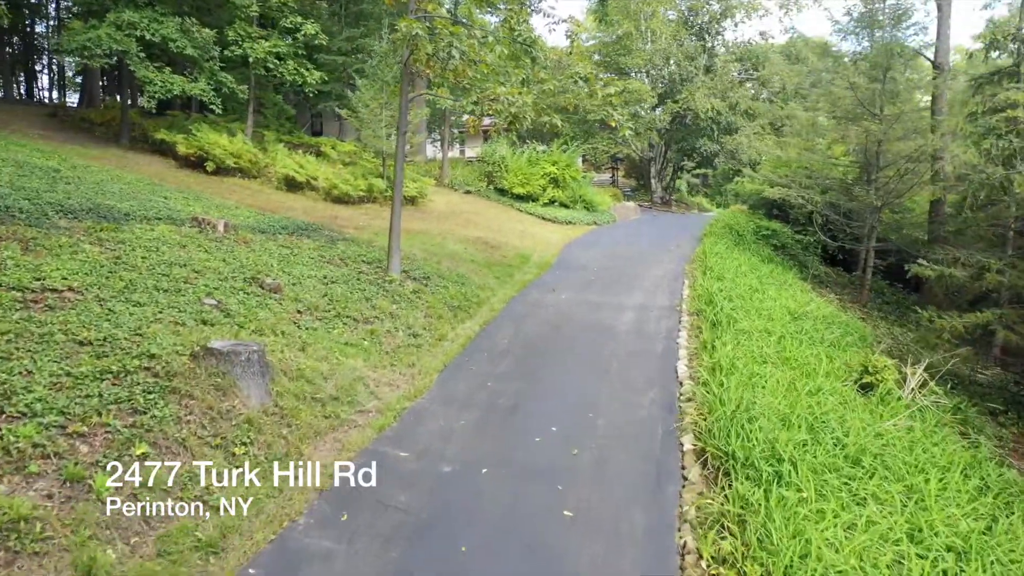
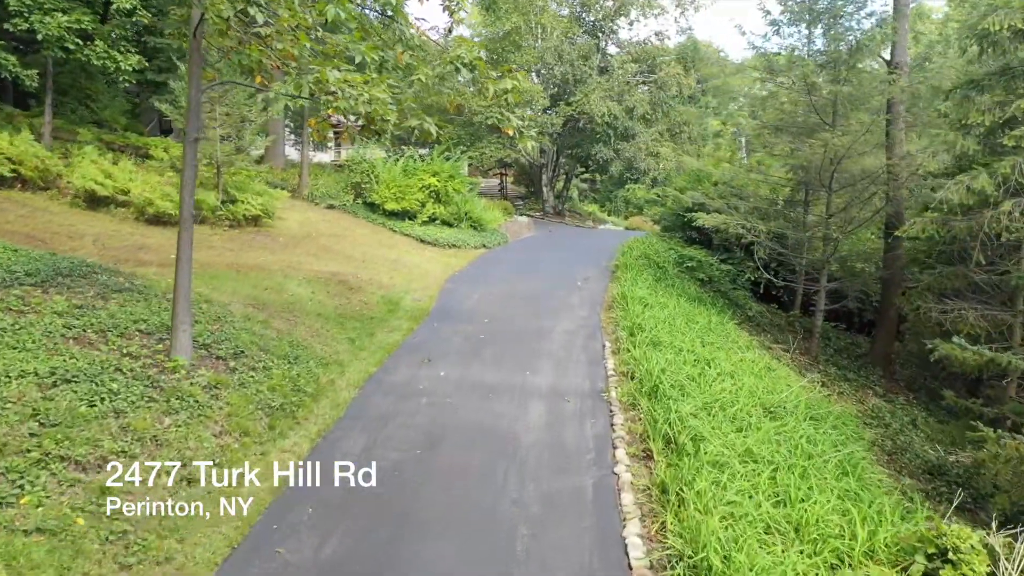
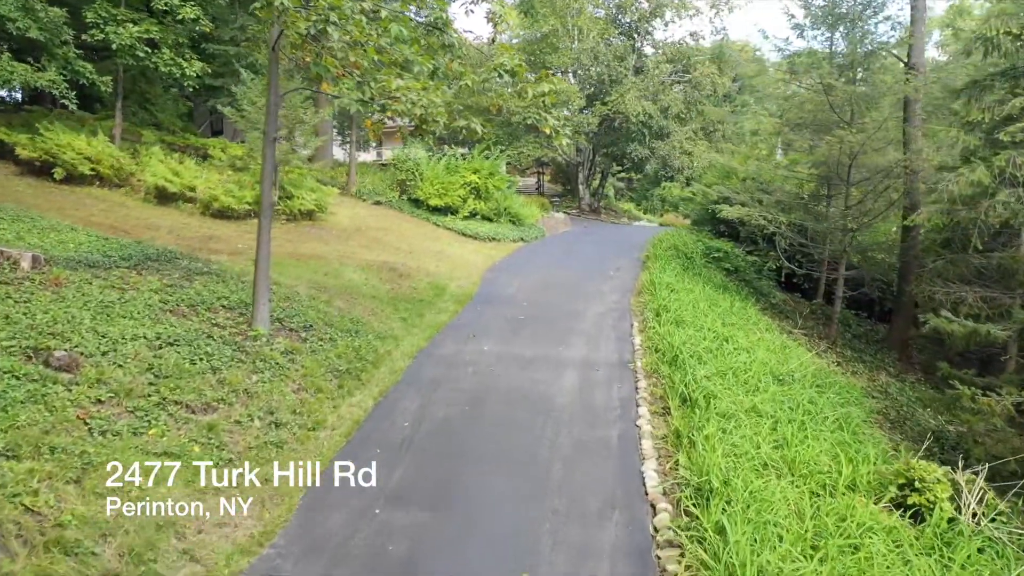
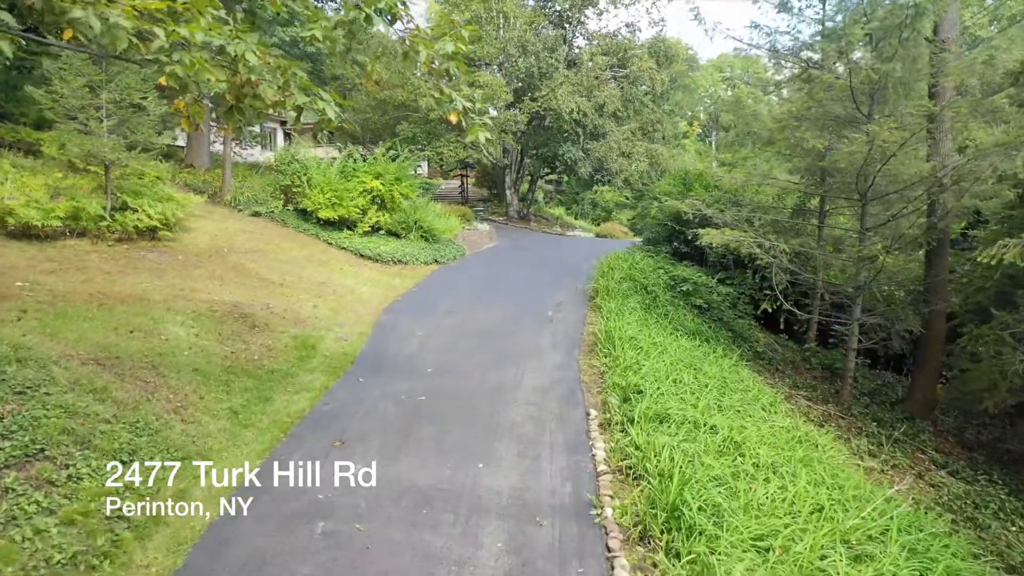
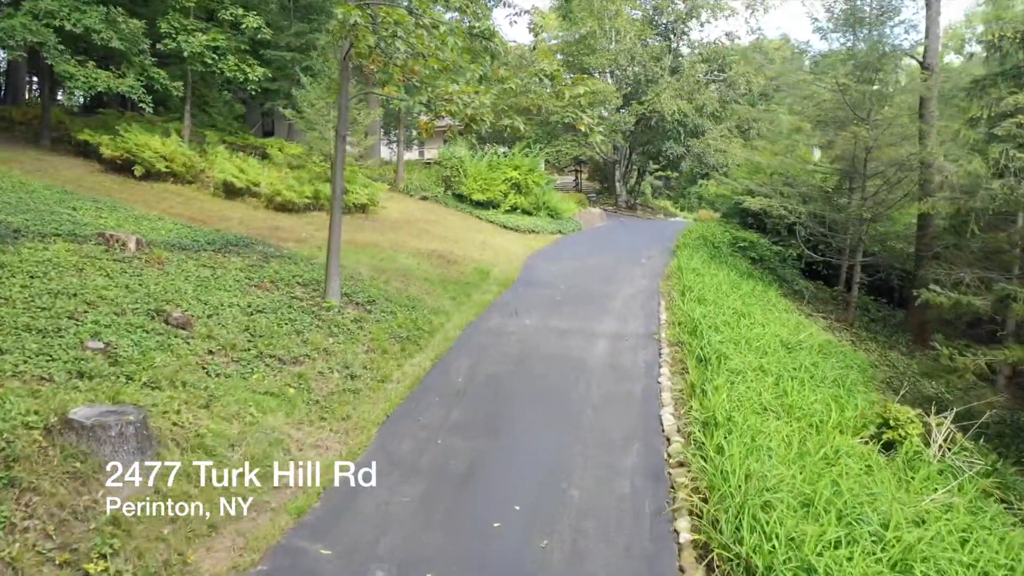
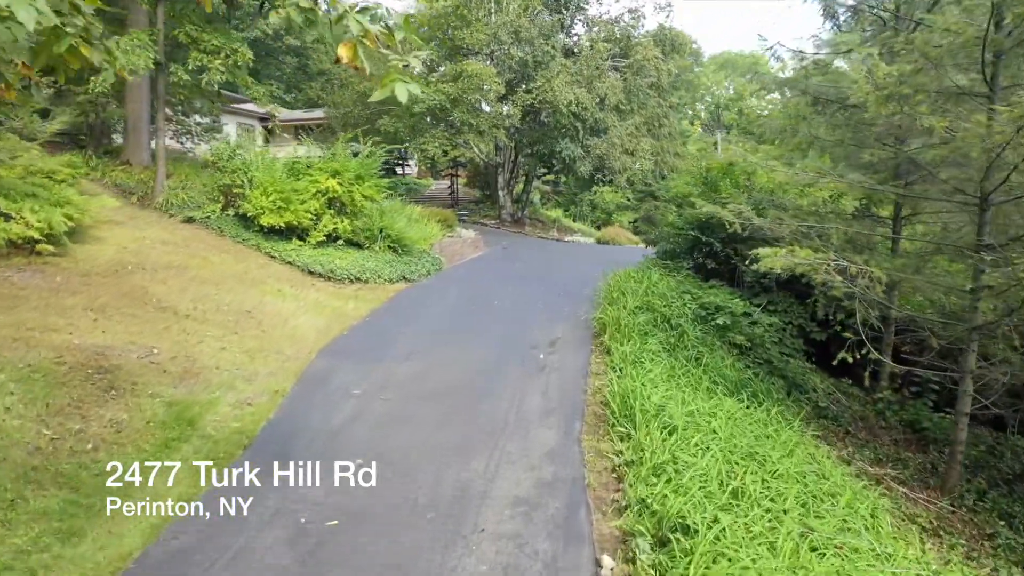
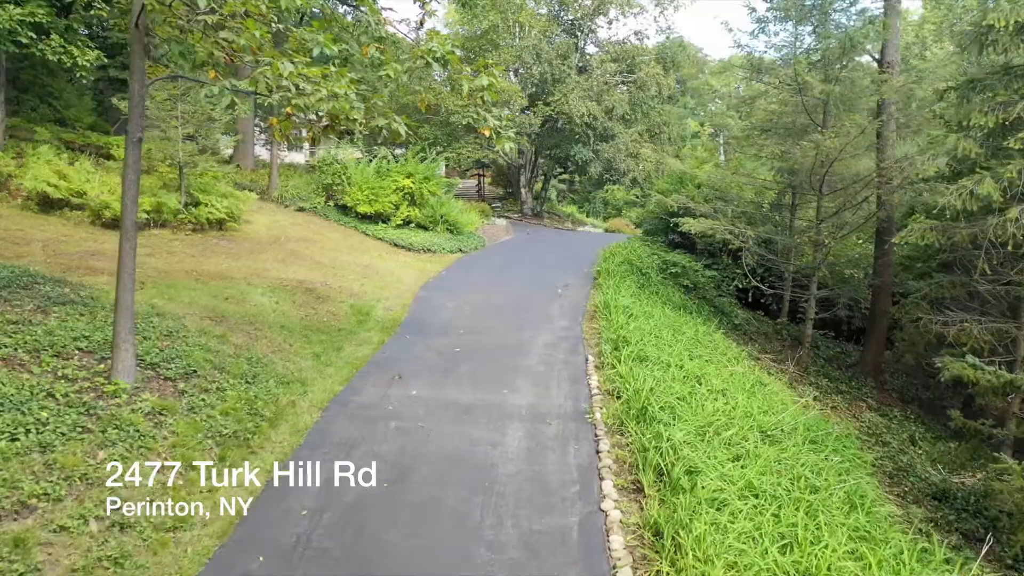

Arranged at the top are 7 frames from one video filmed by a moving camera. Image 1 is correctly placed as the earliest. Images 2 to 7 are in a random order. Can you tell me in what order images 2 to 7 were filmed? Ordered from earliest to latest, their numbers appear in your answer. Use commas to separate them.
5, 3, 2, 7, 4, 6
